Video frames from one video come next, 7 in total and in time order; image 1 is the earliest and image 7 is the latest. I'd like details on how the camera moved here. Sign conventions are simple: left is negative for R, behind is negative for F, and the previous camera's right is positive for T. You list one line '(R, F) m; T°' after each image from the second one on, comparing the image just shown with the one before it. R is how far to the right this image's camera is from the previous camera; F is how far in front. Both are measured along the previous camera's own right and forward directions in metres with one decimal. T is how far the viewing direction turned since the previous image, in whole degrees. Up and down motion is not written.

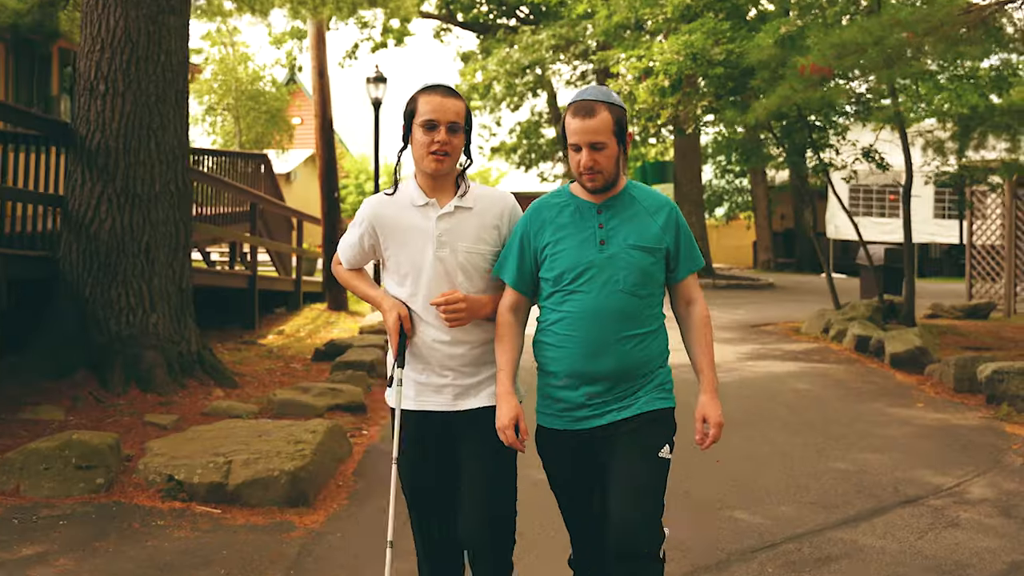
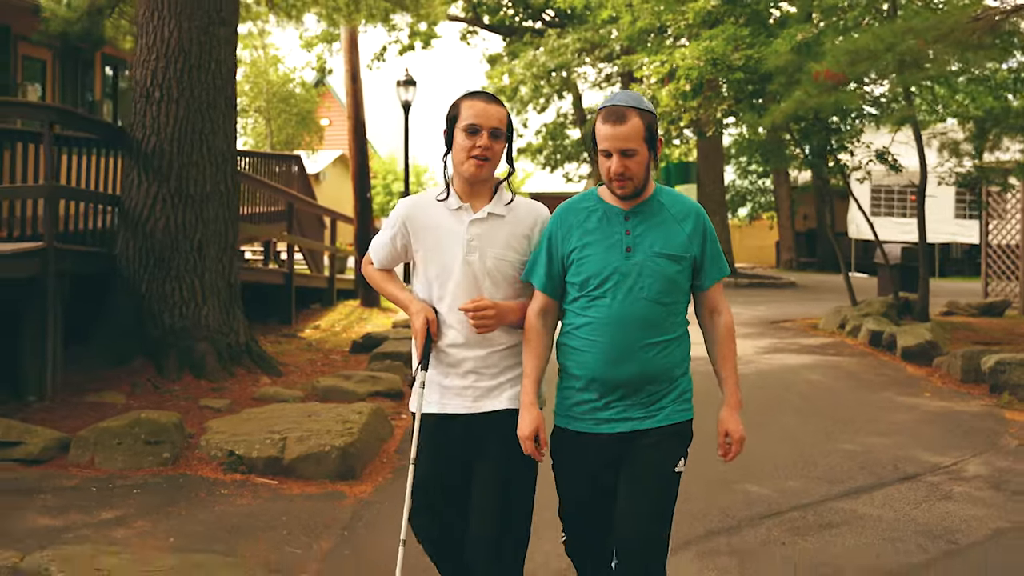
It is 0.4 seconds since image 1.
(0.0, -0.6) m; -1°
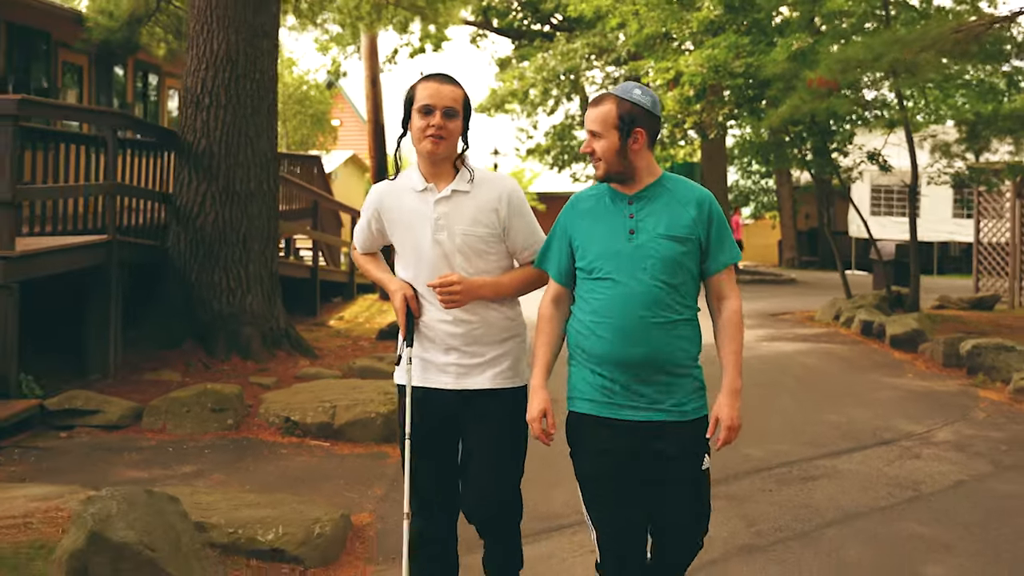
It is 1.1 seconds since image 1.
(-0.1, -1.0) m; 0°
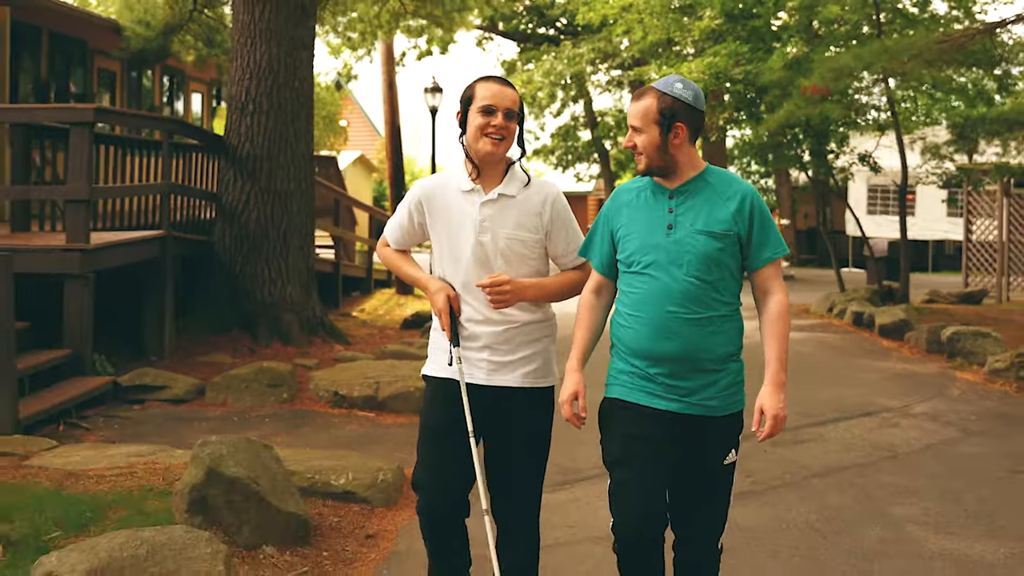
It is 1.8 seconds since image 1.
(-0.2, -1.0) m; 0°
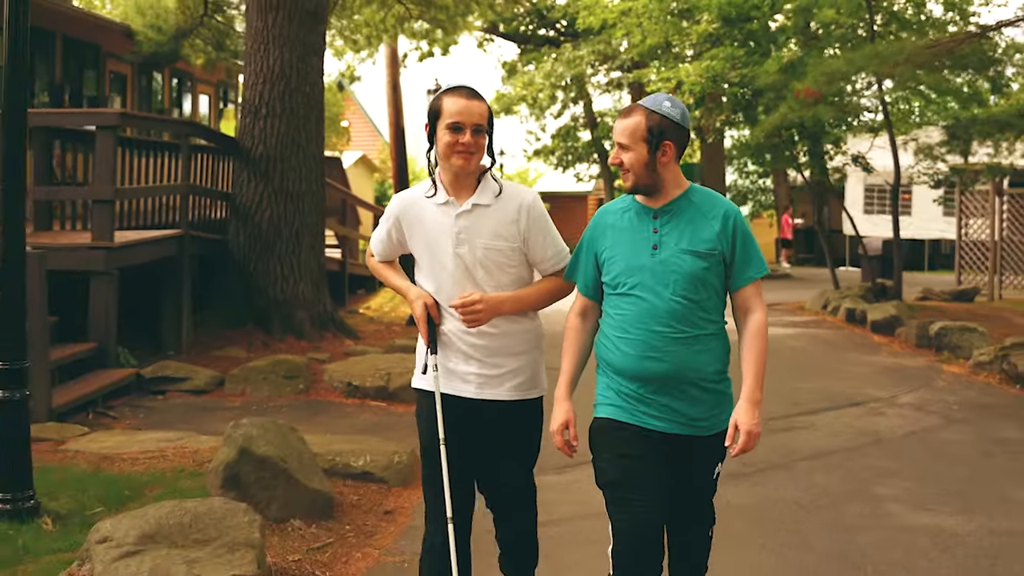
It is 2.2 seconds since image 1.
(0.0, -0.5) m; 0°
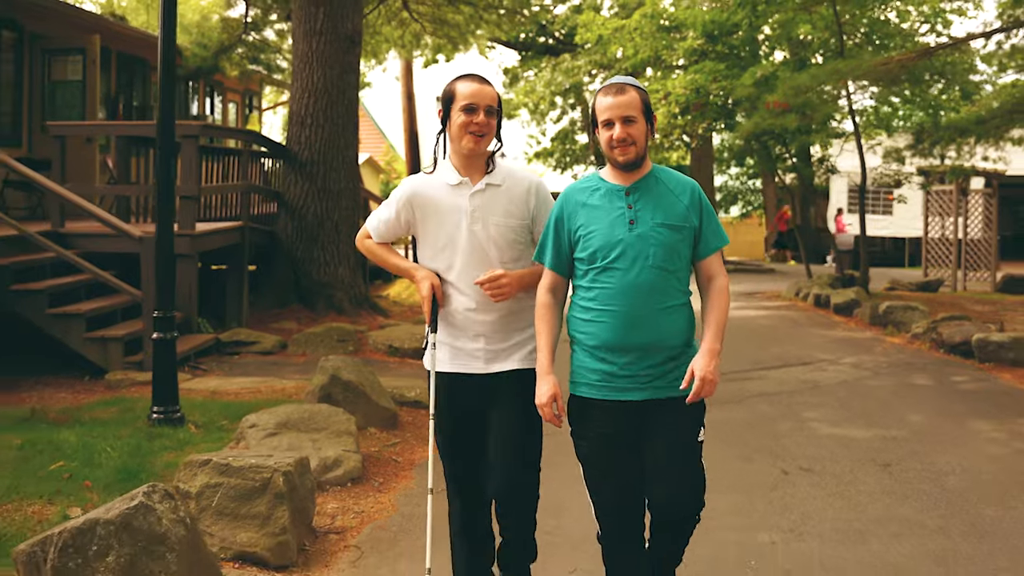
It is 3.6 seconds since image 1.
(-0.1, -2.2) m; 0°
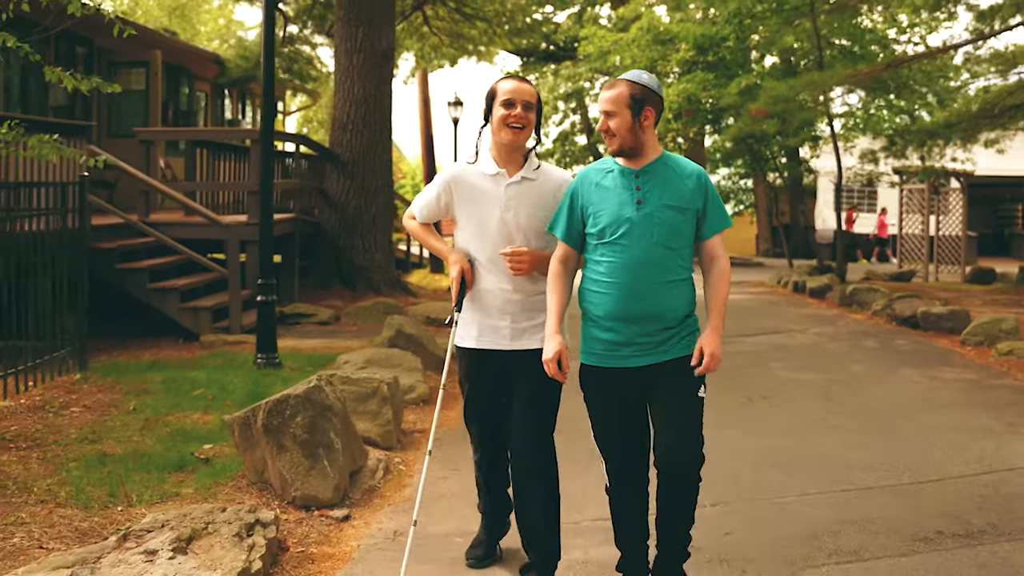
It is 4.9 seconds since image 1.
(-0.2, -2.3) m; 0°
